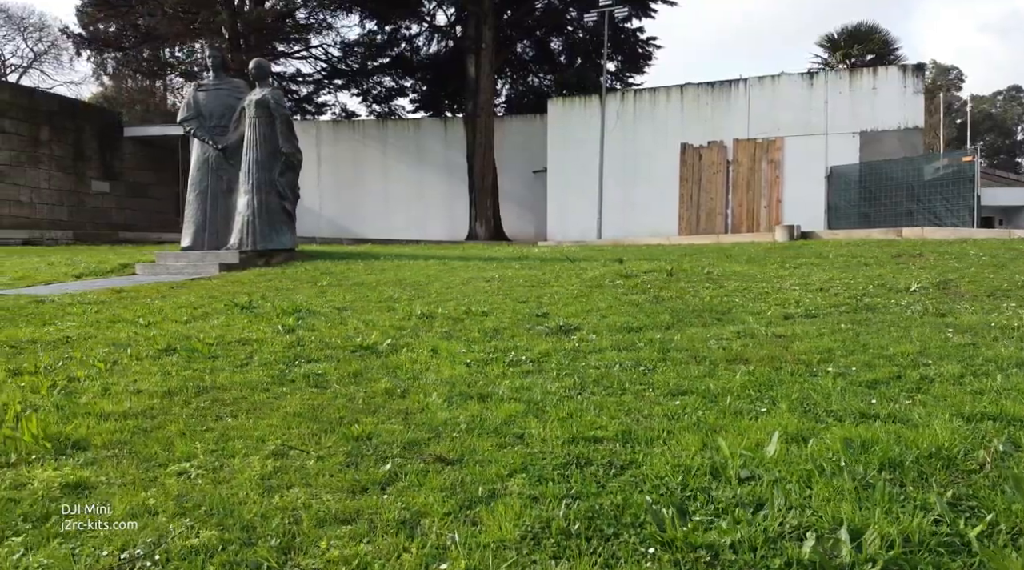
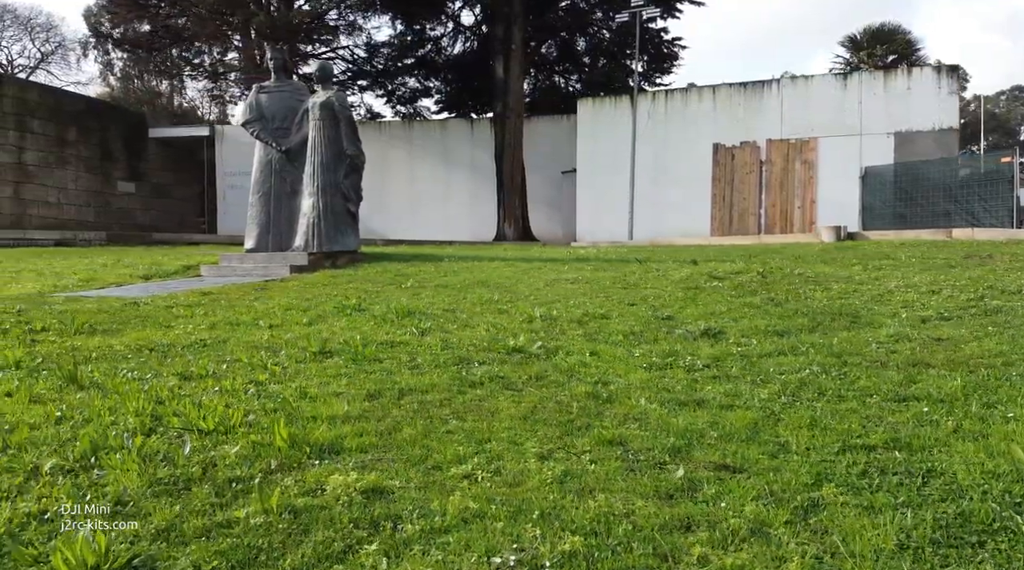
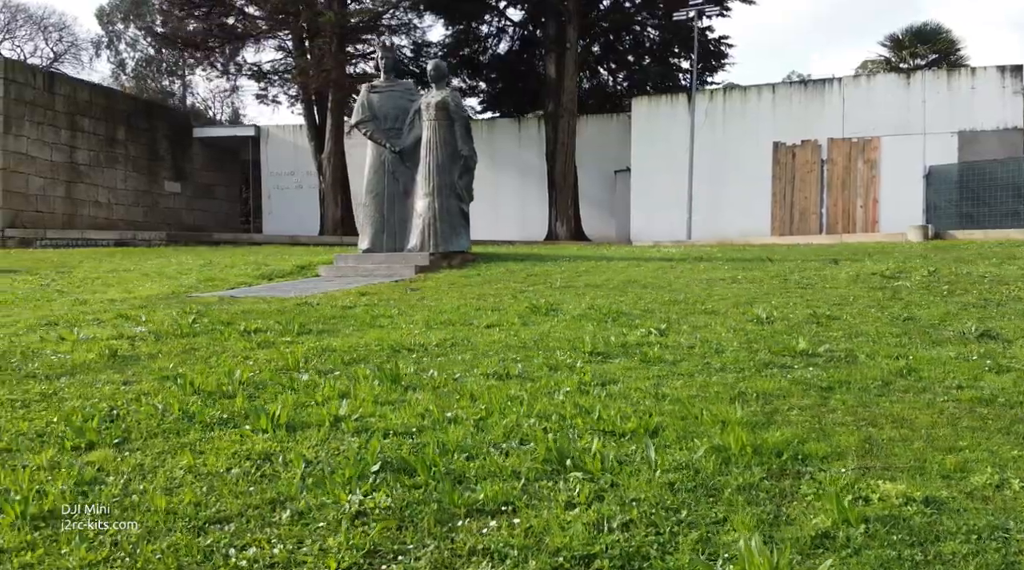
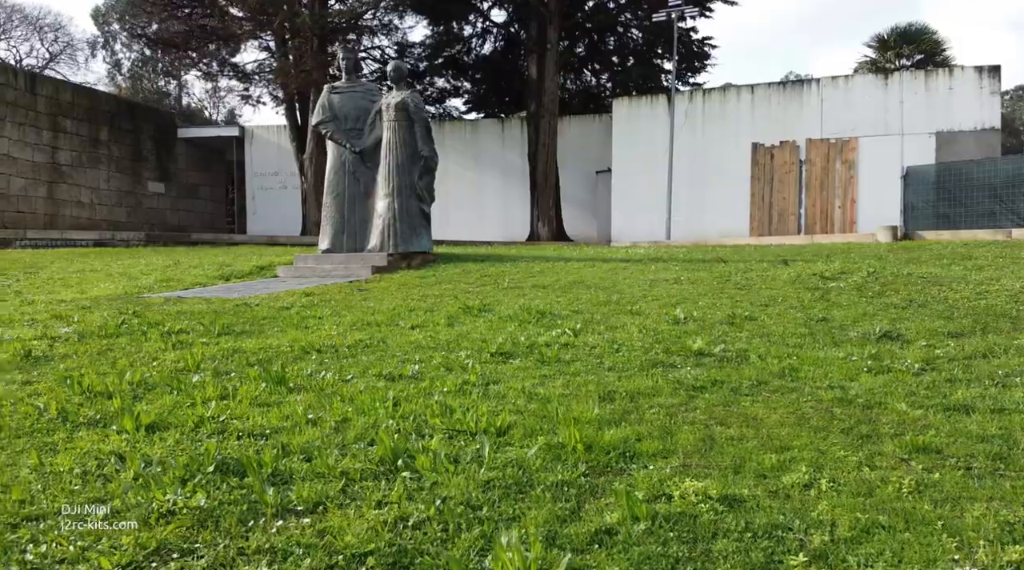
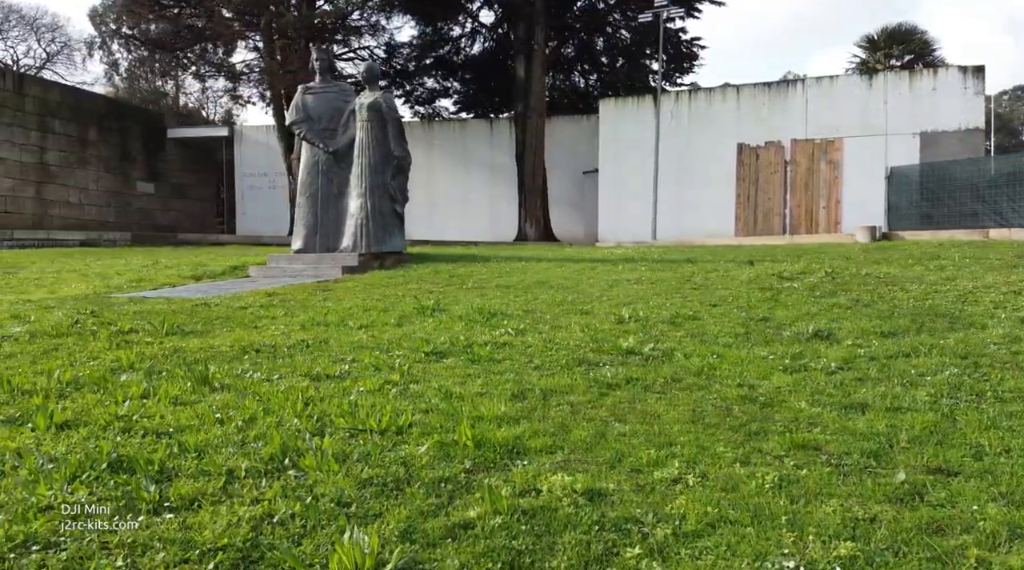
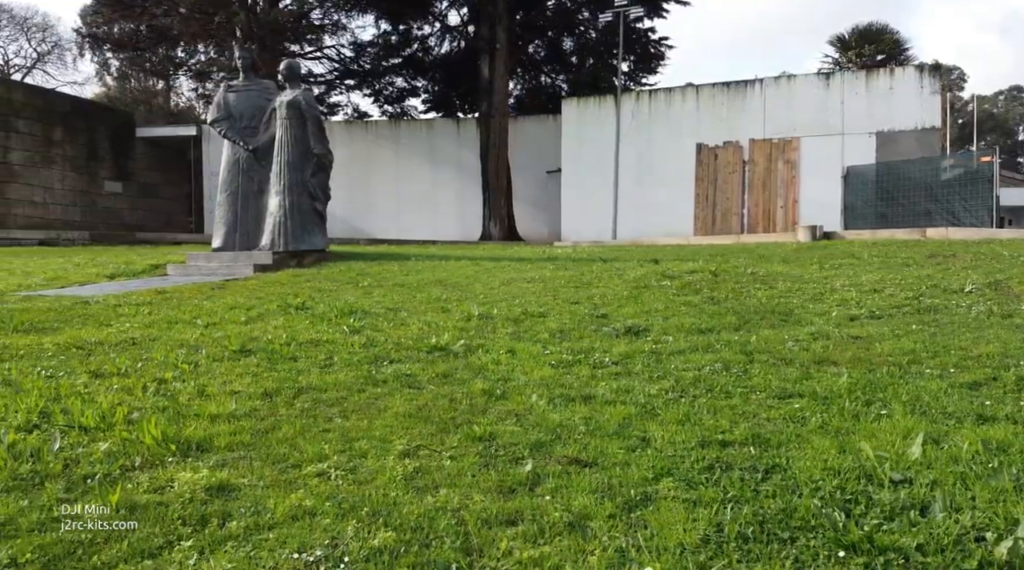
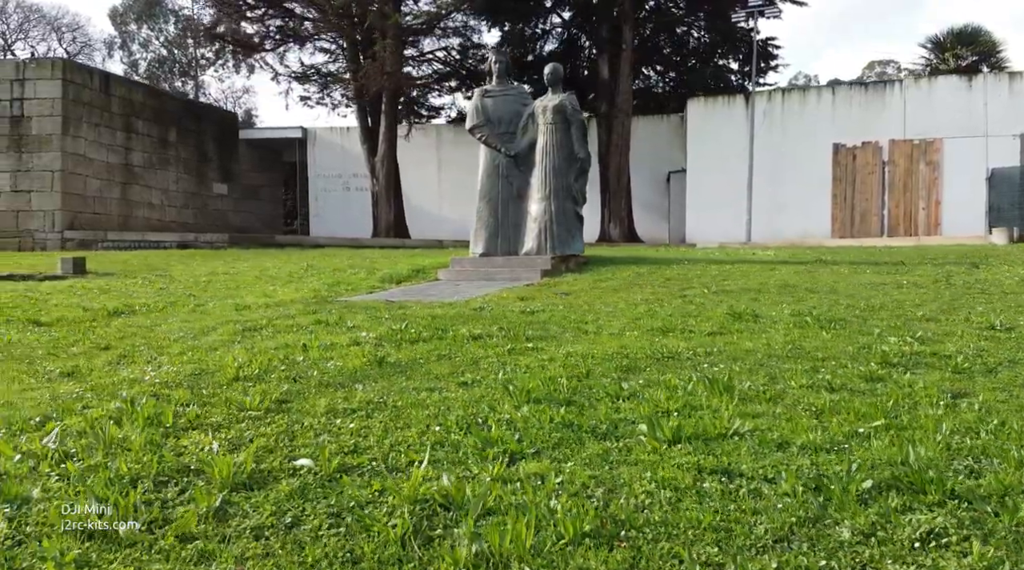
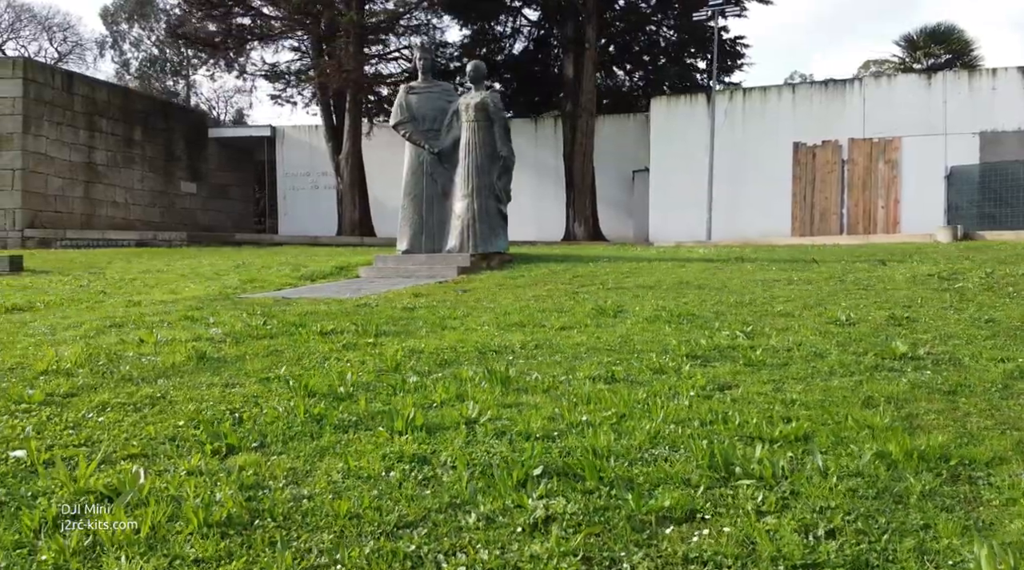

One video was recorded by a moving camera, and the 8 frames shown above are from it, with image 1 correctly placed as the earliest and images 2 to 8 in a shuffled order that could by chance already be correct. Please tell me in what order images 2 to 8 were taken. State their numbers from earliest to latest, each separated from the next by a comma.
6, 2, 5, 4, 3, 8, 7
